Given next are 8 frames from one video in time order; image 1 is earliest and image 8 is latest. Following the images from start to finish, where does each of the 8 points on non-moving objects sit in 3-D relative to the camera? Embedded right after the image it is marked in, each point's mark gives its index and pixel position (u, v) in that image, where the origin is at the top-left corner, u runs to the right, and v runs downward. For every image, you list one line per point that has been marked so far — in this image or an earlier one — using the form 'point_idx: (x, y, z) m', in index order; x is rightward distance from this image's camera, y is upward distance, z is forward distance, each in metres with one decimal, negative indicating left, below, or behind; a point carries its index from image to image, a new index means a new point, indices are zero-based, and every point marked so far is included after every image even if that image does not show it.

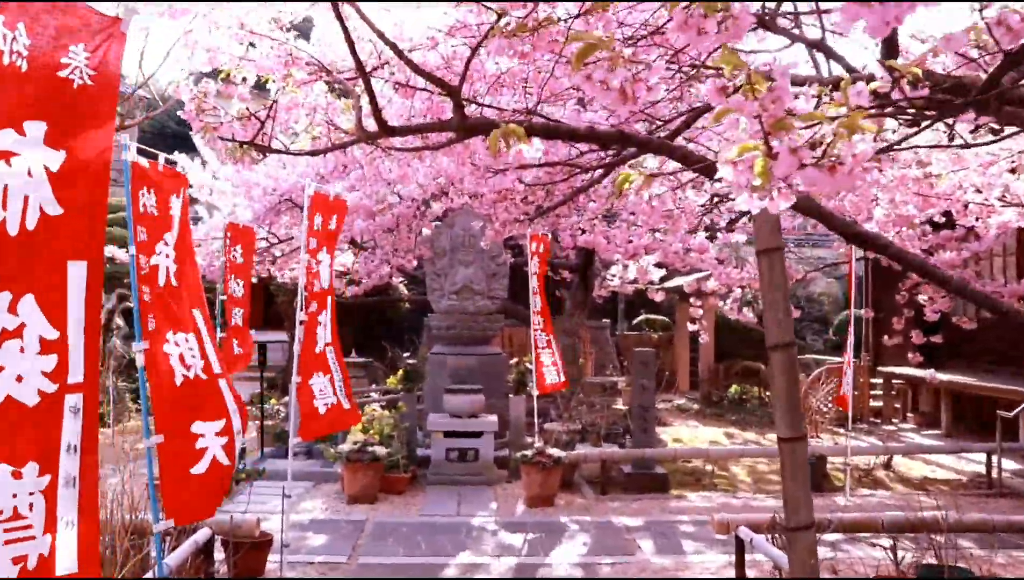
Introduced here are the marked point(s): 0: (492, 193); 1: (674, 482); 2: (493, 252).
0: (-0.2, +0.9, +7.0) m
1: (+1.8, -2.1, +9.2) m
2: (-0.2, +0.5, +10.1) m
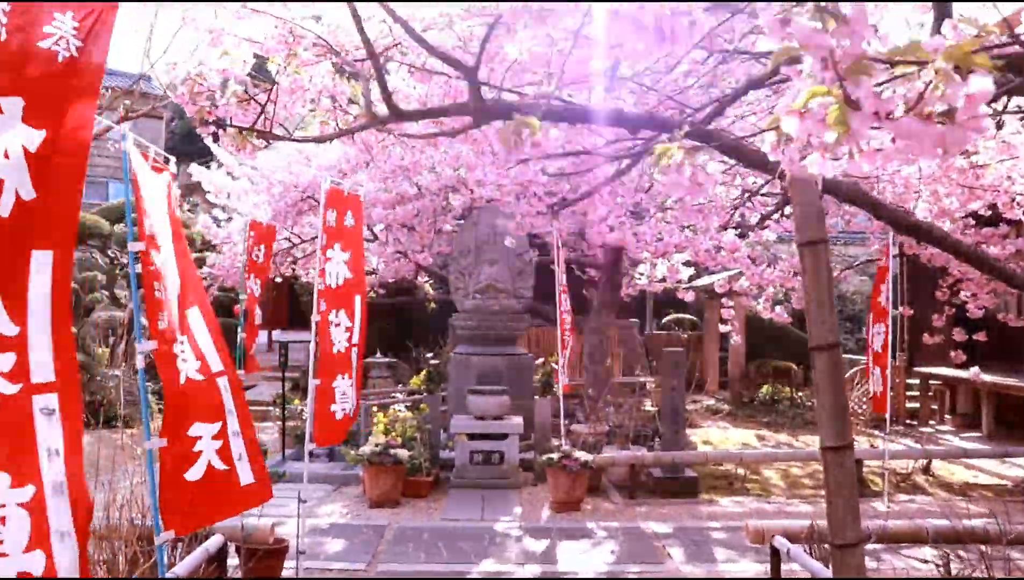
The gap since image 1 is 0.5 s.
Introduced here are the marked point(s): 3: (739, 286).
0: (0.0, +0.9, +6.8) m
1: (+2.1, -2.1, +8.9) m
2: (+0.1, +0.5, +9.9) m
3: (+2.9, +0.1, +10.2) m
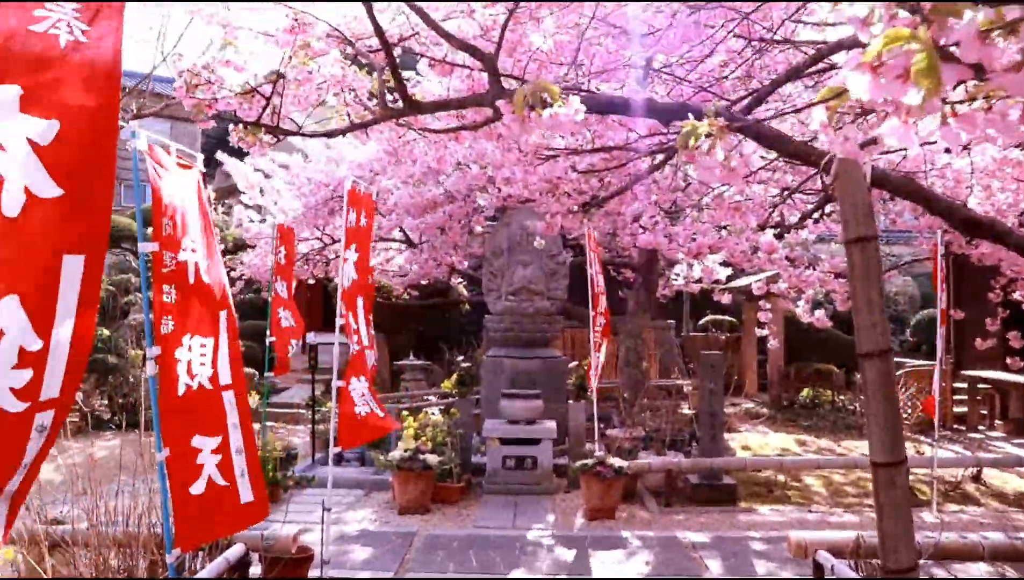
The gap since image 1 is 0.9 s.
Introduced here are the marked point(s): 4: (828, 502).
0: (+0.3, +0.8, +6.6) m
1: (+2.4, -2.1, +8.6) m
2: (+0.5, +0.5, +9.7) m
3: (+3.3, 0.0, +9.9) m
4: (+3.2, -2.1, +8.3) m
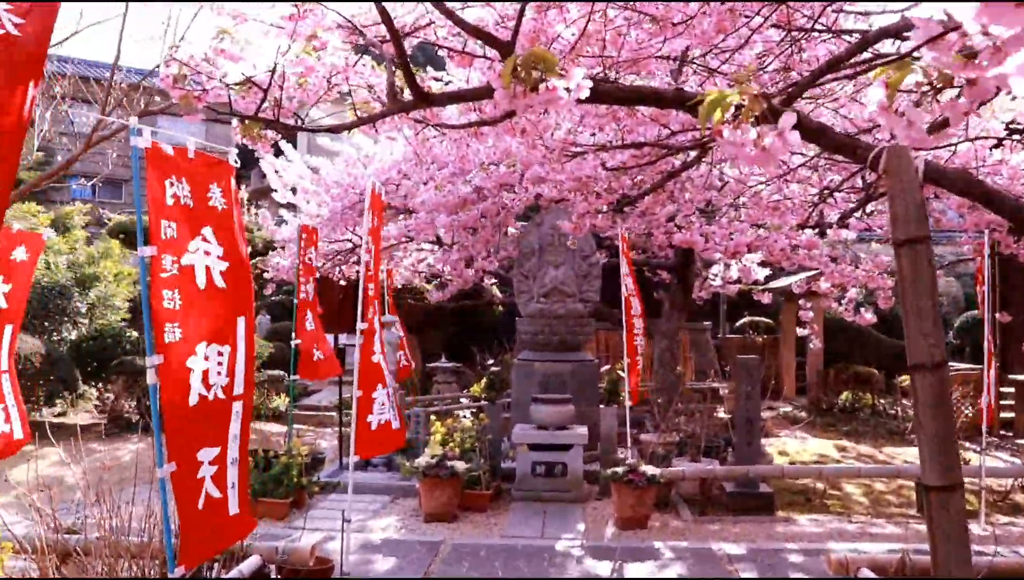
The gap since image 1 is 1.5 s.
0: (+0.5, +0.8, +6.4) m
1: (+2.7, -2.2, +8.3) m
2: (+0.8, +0.4, +9.5) m
3: (+3.6, 0.0, +9.6) m
4: (+3.5, -2.2, +8.0) m
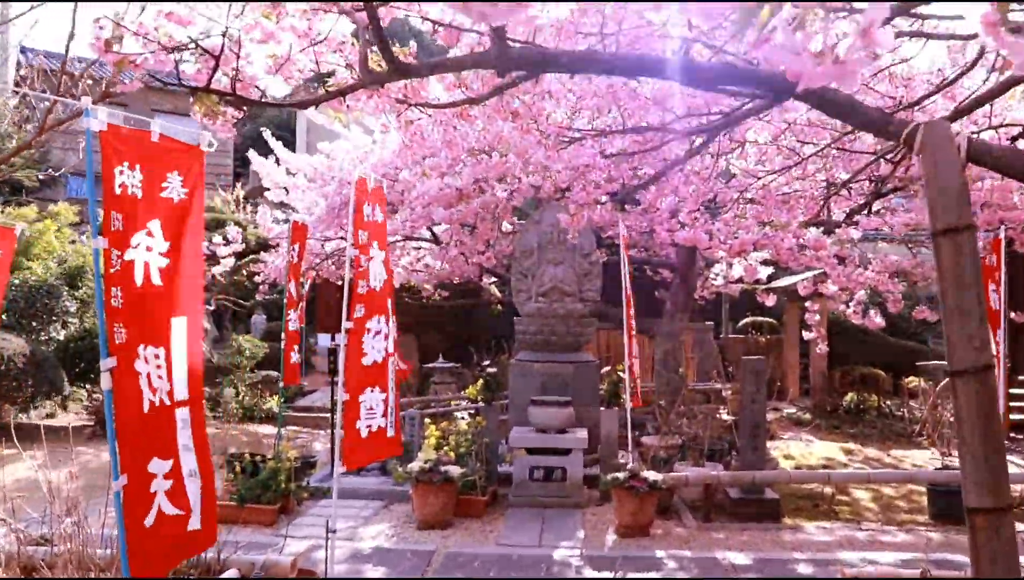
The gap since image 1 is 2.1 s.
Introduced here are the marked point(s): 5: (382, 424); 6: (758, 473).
0: (+0.5, +0.8, +6.2) m
1: (+2.7, -2.1, +8.1) m
2: (+0.8, +0.5, +9.2) m
3: (+3.6, 0.0, +9.3) m
4: (+3.5, -2.1, +7.7) m
5: (-0.9, -0.9, +5.6) m
6: (+2.2, -1.7, +7.5) m
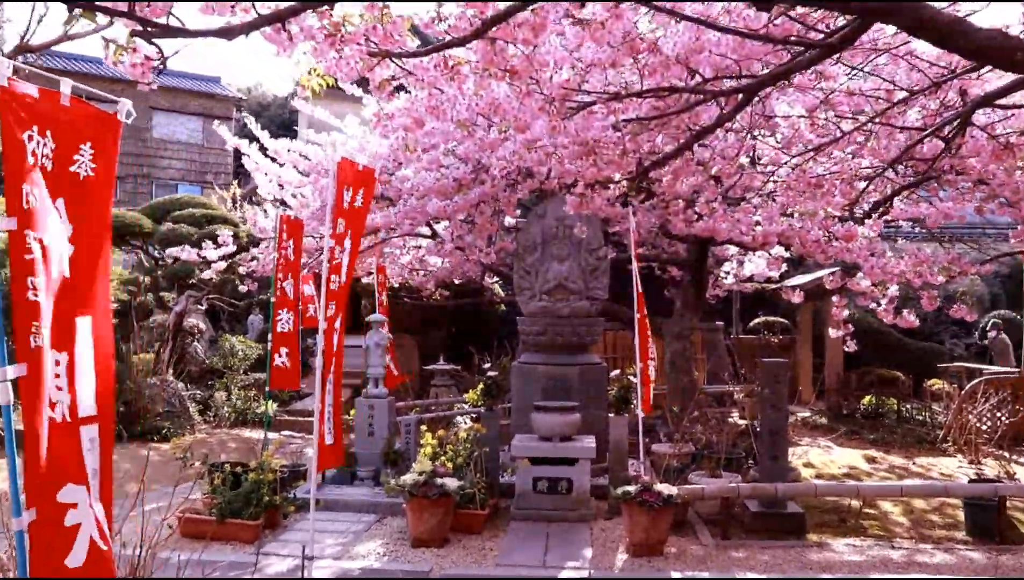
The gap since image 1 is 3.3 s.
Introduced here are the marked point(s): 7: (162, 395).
0: (+0.5, +0.9, +5.6) m
1: (+2.7, -2.1, +7.5) m
2: (+0.8, +0.5, +8.7) m
3: (+3.6, +0.1, +8.7) m
4: (+3.5, -2.1, +7.1) m
5: (-0.9, -0.9, +5.1) m
6: (+2.2, -1.6, +6.9) m
7: (-4.6, -1.4, +10.8) m
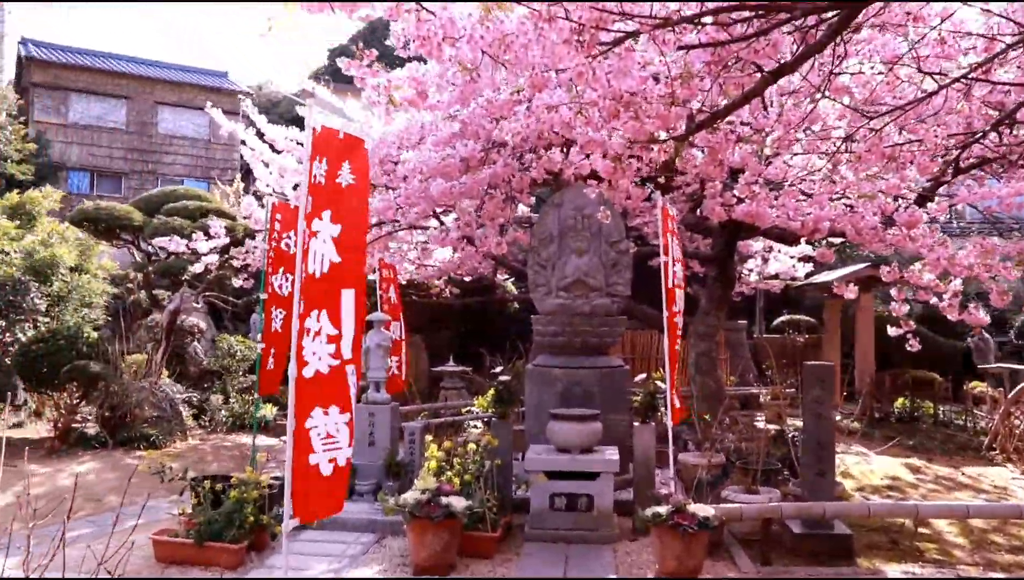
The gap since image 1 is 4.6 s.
0: (+0.6, +0.9, +4.8) m
1: (+2.8, -2.1, +6.7) m
2: (+1.0, +0.5, +7.9) m
3: (+3.8, +0.1, +7.9) m
4: (+3.6, -2.1, +6.3) m
5: (-0.8, -0.9, +4.3) m
6: (+2.3, -1.6, +6.1) m
7: (-4.5, -1.3, +10.1) m
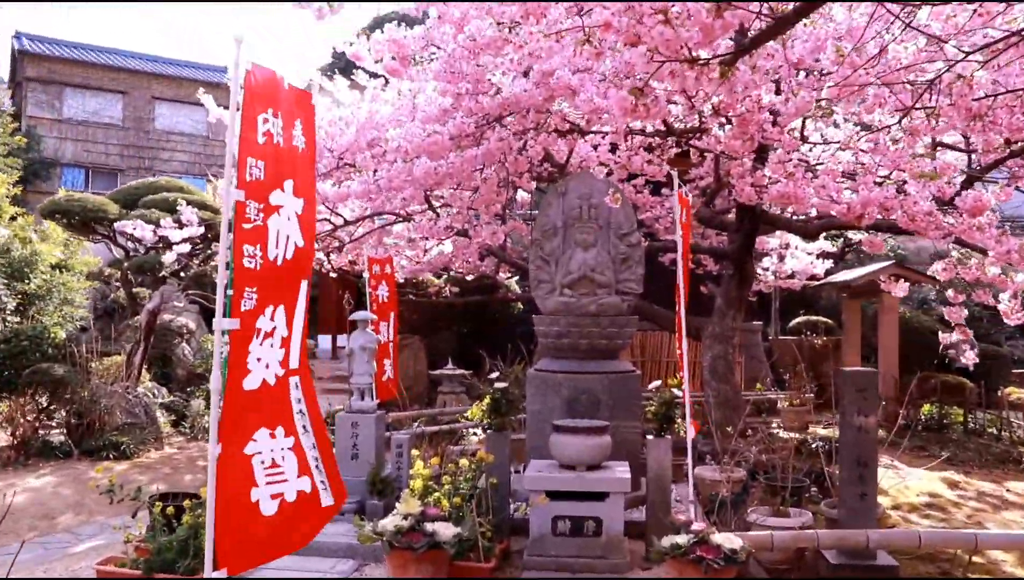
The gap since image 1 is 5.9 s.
0: (+0.5, +0.9, +4.1) m
1: (+2.8, -2.0, +5.9) m
2: (+0.9, +0.5, +7.1) m
3: (+3.8, +0.1, +7.1) m
4: (+3.6, -2.0, +5.5) m
5: (-0.9, -0.8, +3.6) m
6: (+2.3, -1.6, +5.3) m
7: (-4.4, -1.3, +9.4) m
